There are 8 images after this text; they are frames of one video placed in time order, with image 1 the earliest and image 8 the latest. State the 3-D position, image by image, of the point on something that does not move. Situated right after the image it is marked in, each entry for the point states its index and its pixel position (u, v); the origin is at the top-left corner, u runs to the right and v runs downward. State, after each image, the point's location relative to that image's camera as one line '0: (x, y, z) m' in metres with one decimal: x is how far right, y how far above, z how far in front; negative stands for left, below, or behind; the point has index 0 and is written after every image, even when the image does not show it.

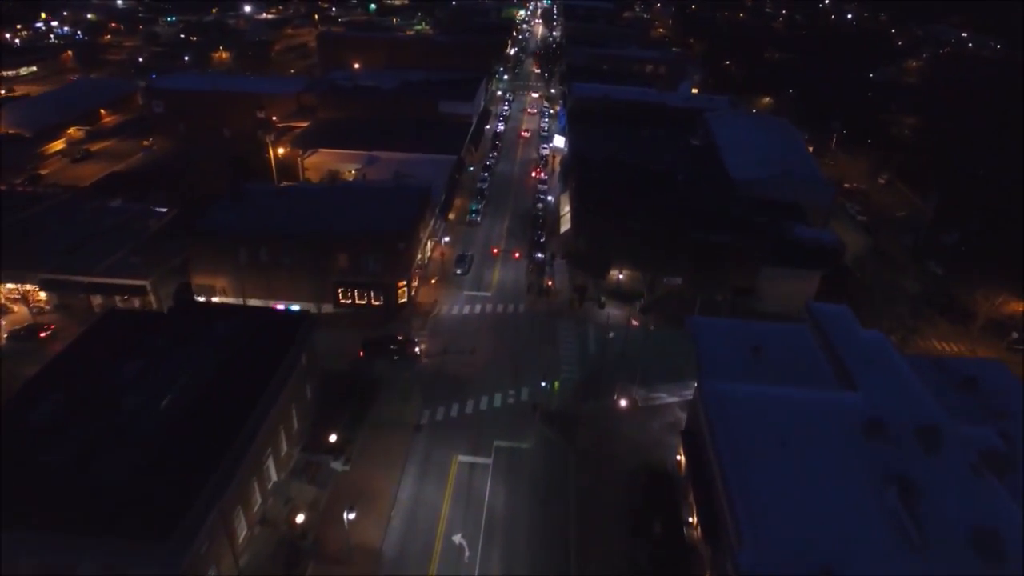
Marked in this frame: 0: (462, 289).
0: (-1.1, -0.1, +13.6) m
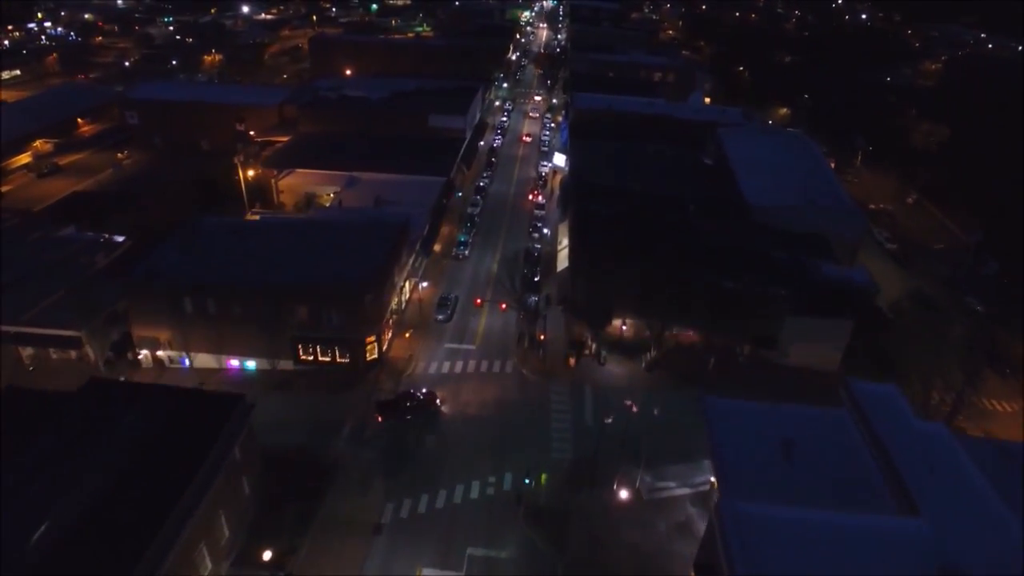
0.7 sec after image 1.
0: (-1.3, -1.0, +12.0) m
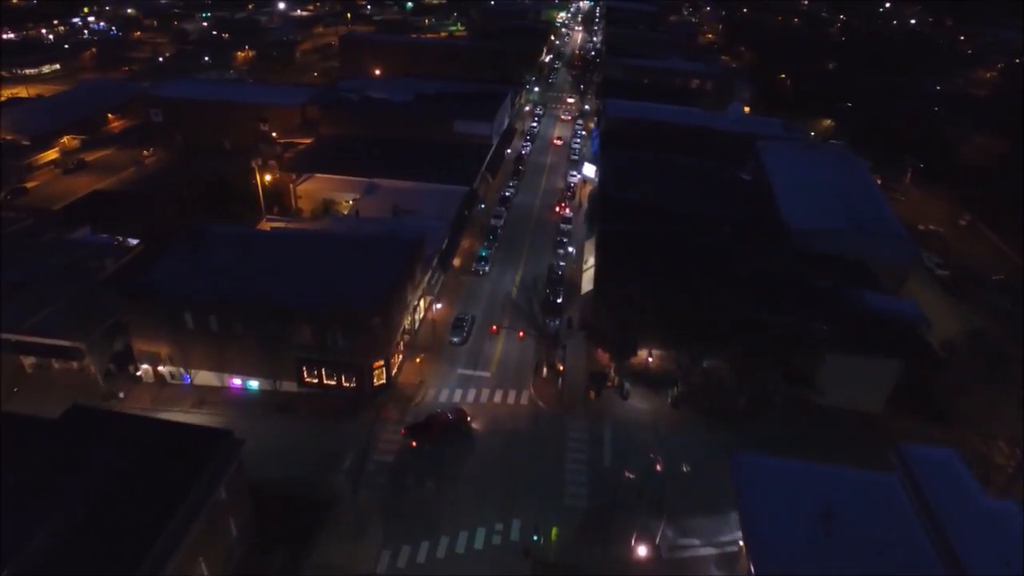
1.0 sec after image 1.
0: (-1.0, -1.4, +11.3) m
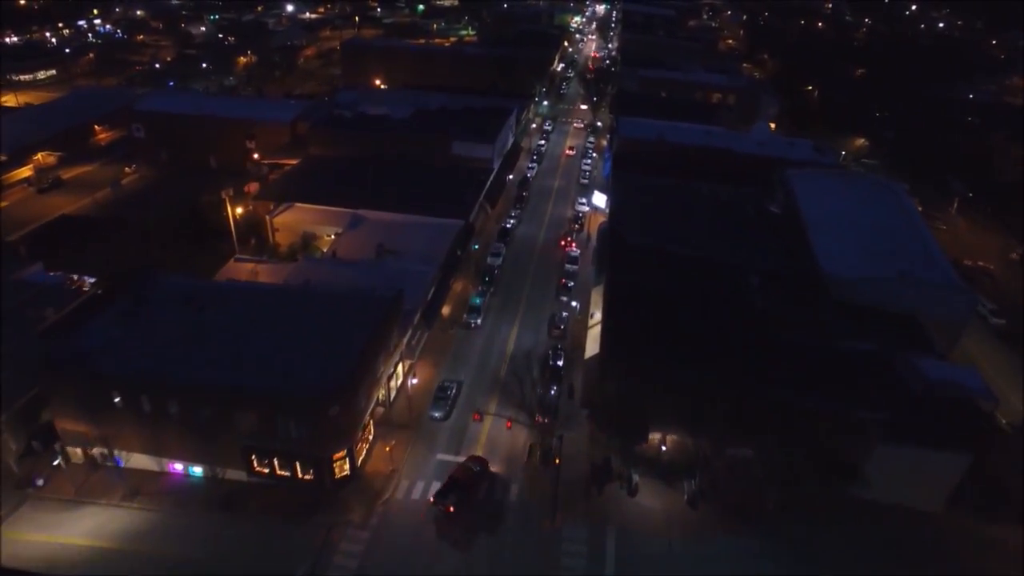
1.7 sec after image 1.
0: (-1.2, -2.4, +9.6) m
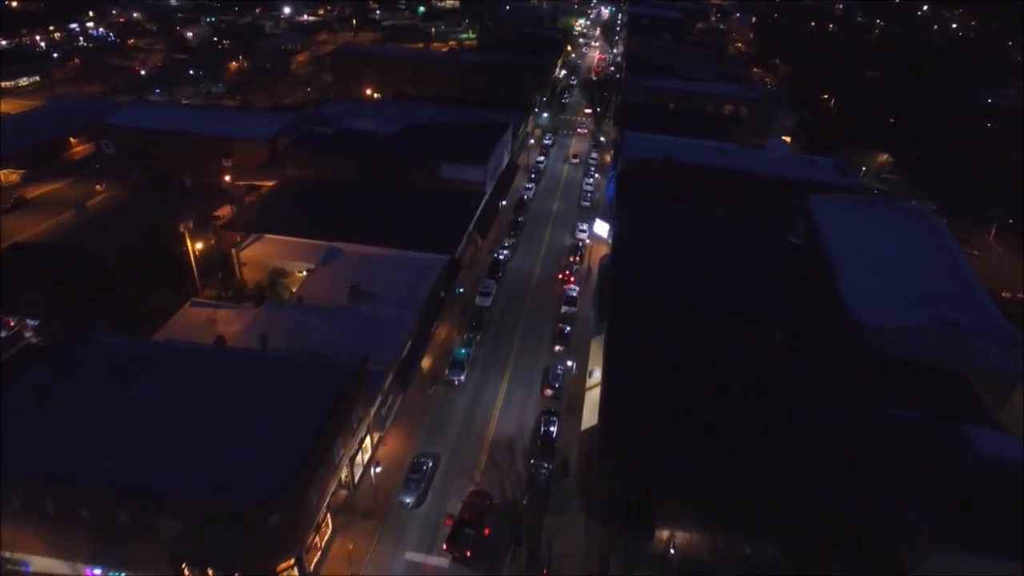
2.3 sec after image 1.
0: (-1.4, -3.3, +8.1) m
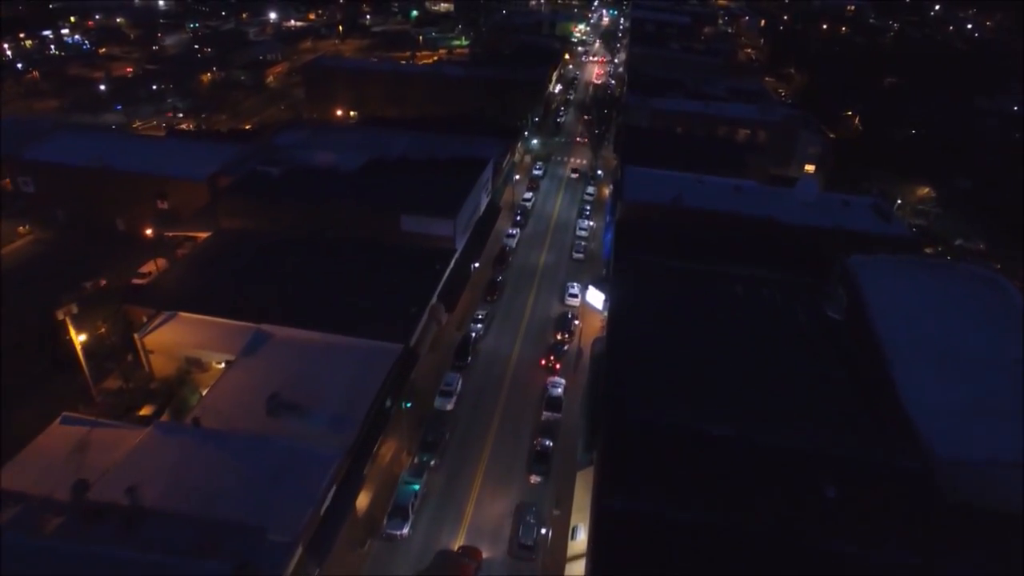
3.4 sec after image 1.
0: (-1.9, -4.9, +5.5) m
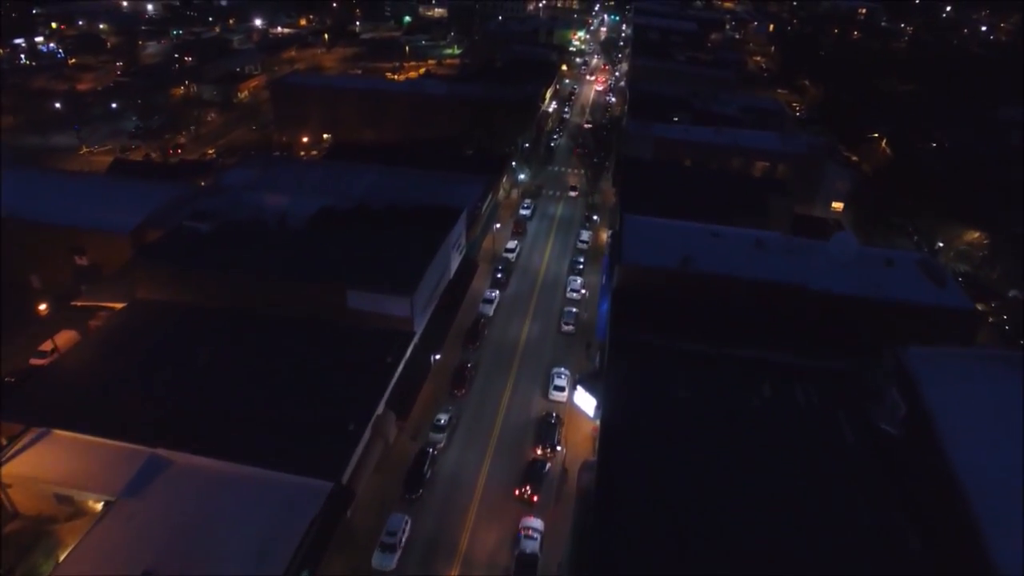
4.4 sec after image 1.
0: (-2.4, -6.4, +3.0) m
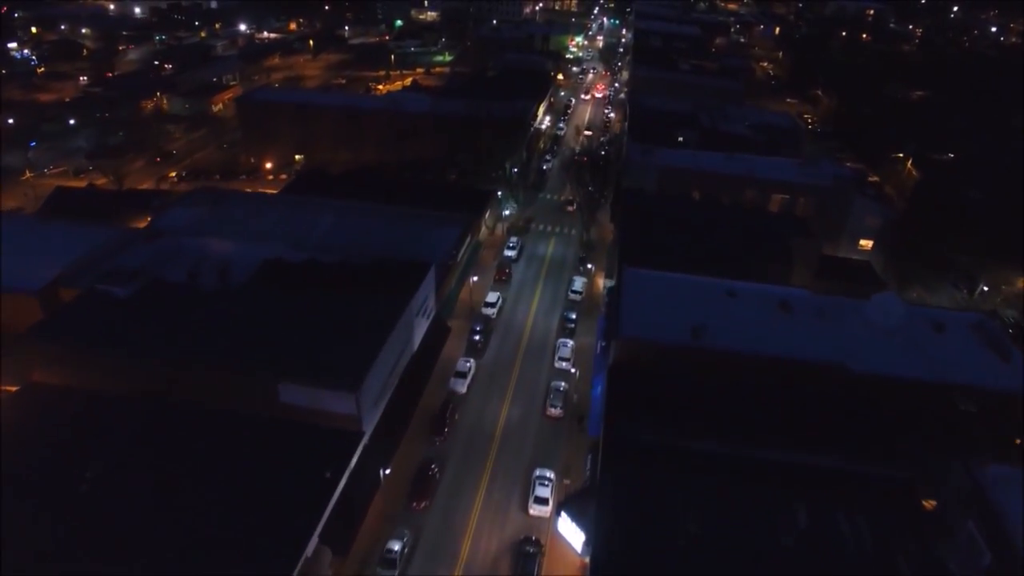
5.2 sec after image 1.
0: (-2.8, -7.6, +1.0) m
